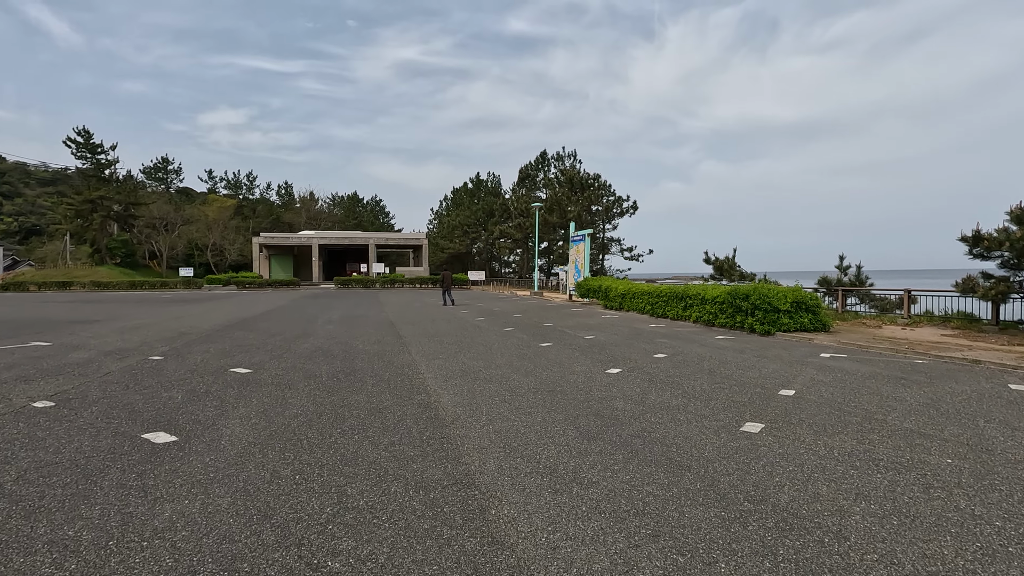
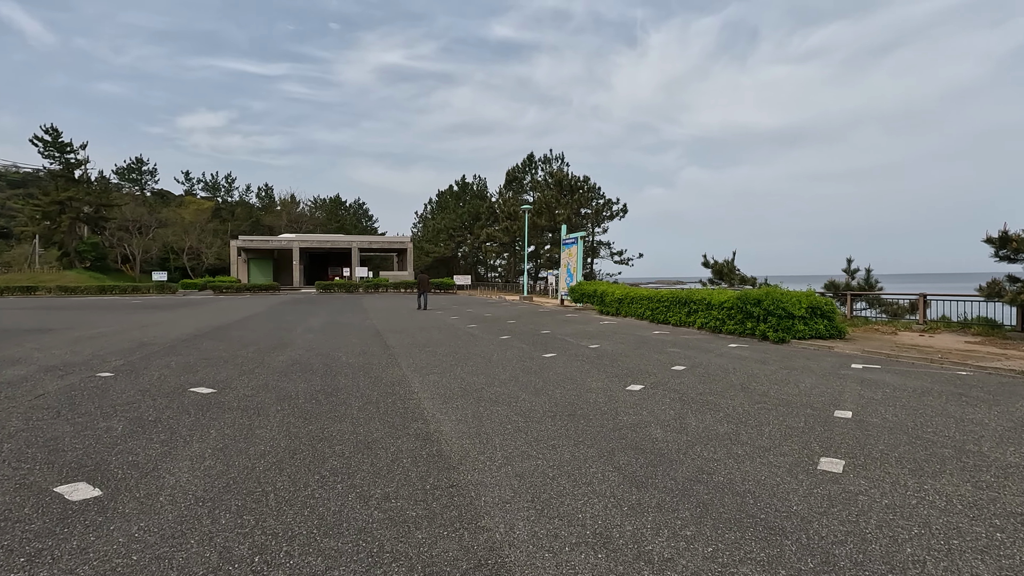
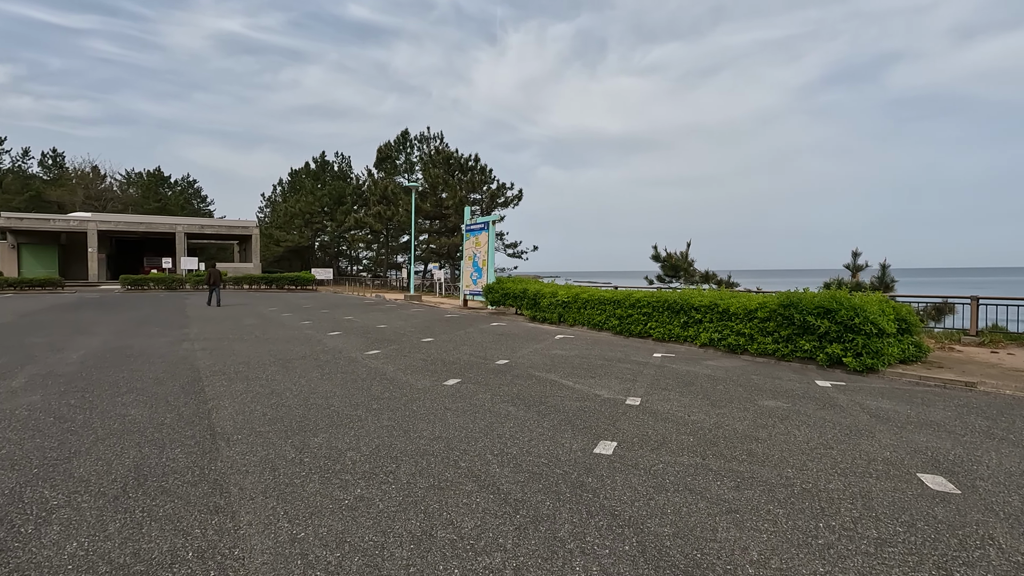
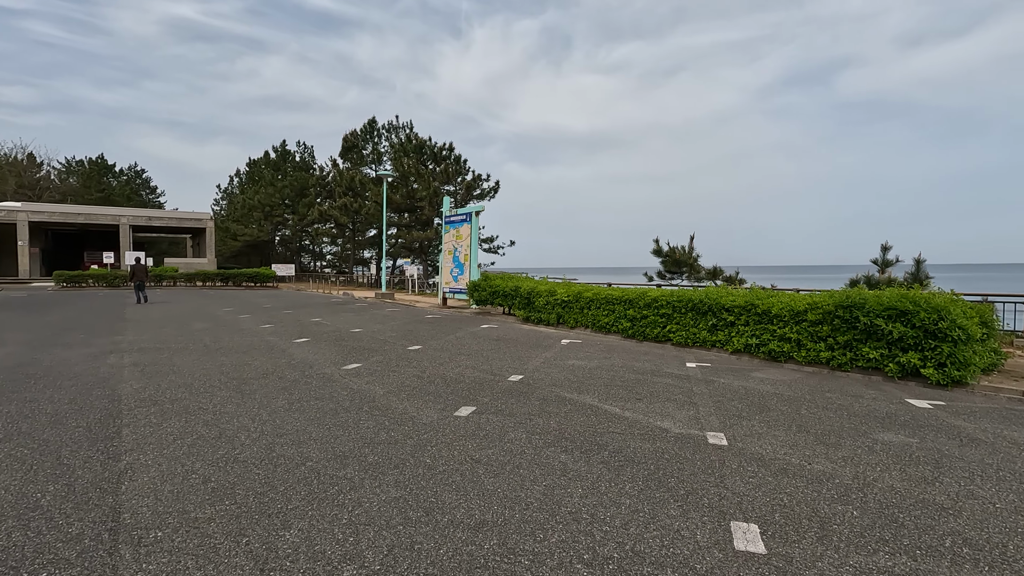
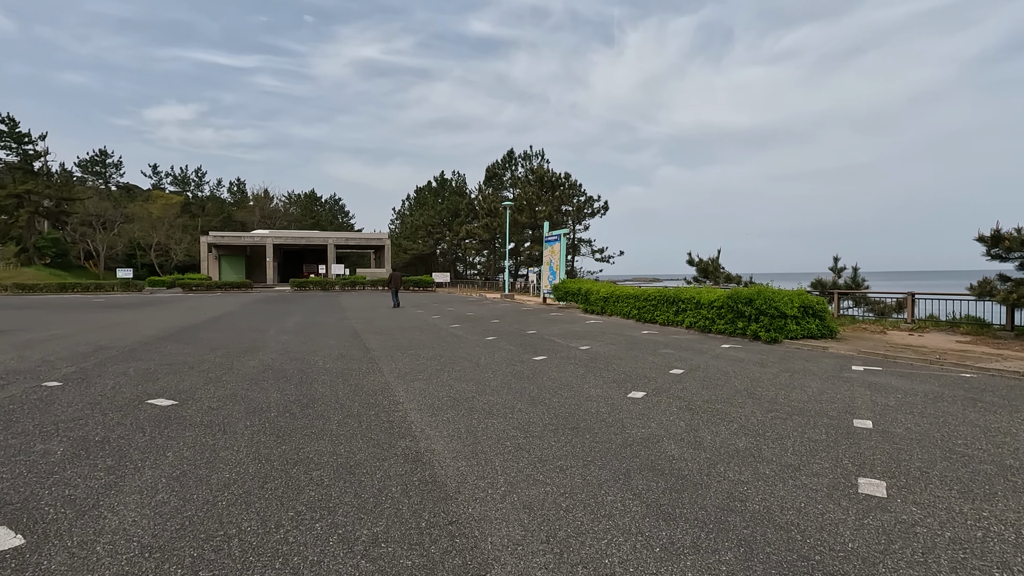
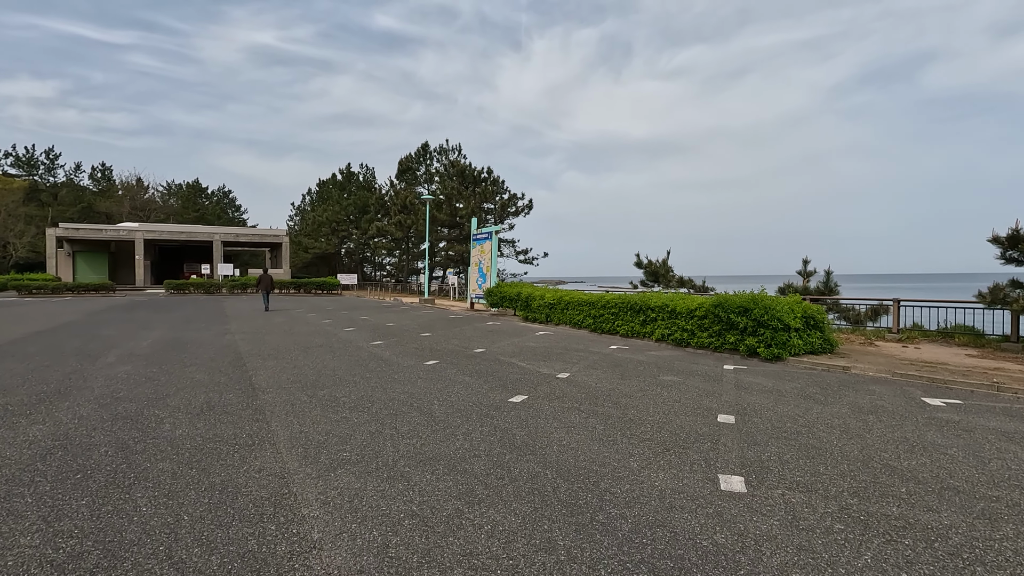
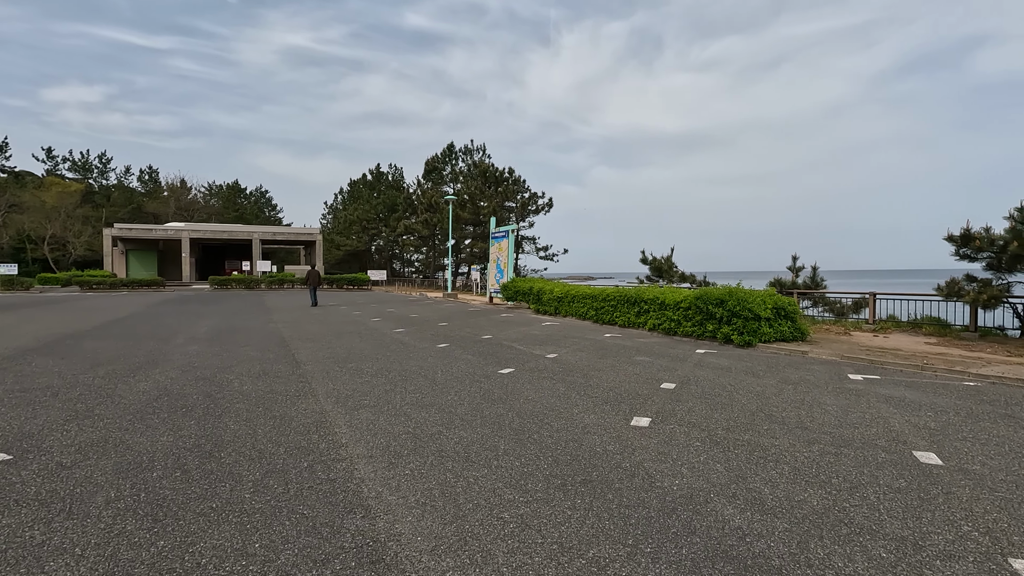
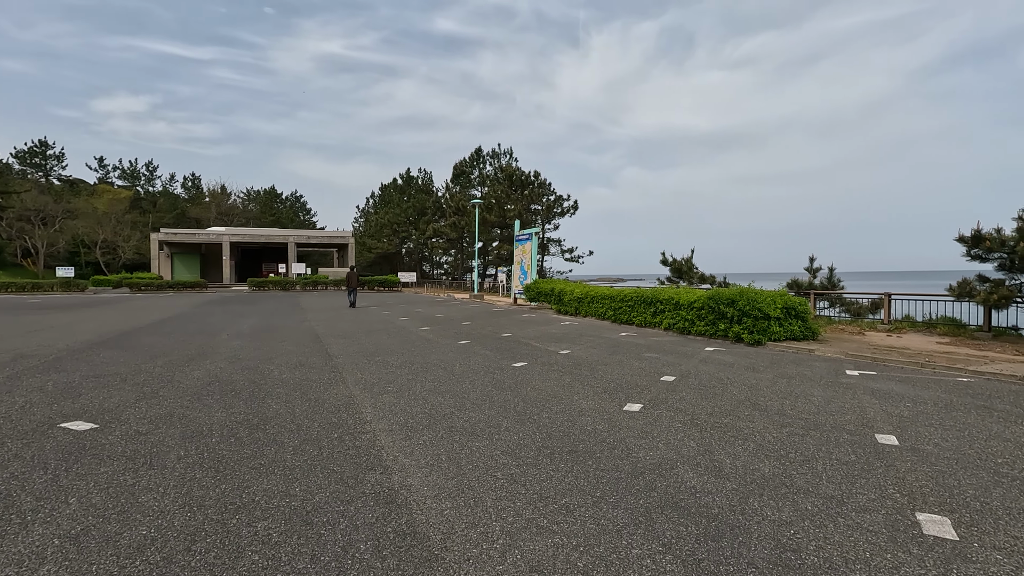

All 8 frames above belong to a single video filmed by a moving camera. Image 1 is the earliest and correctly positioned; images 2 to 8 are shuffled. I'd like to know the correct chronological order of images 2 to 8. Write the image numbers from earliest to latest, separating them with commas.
2, 5, 8, 7, 6, 3, 4
